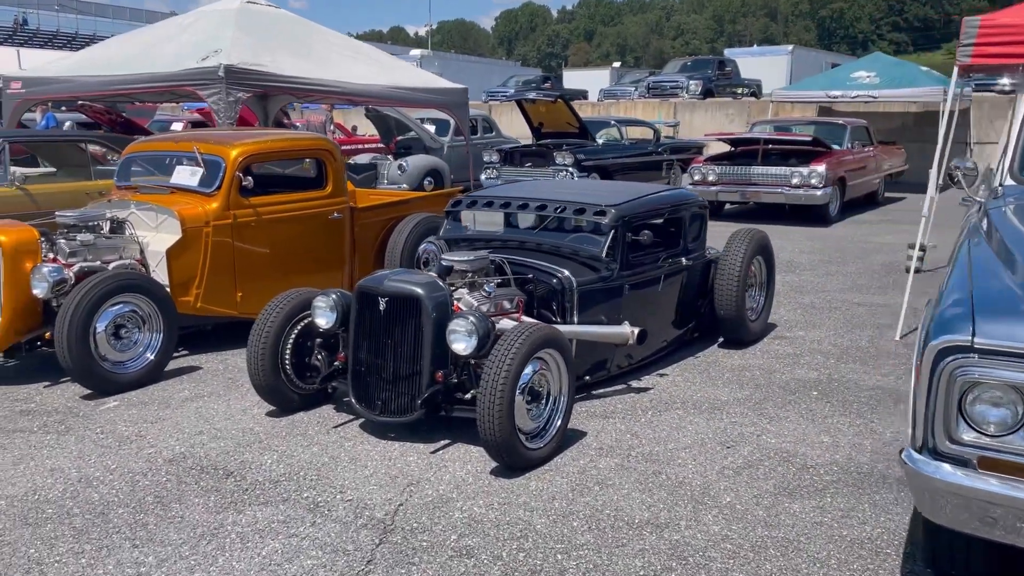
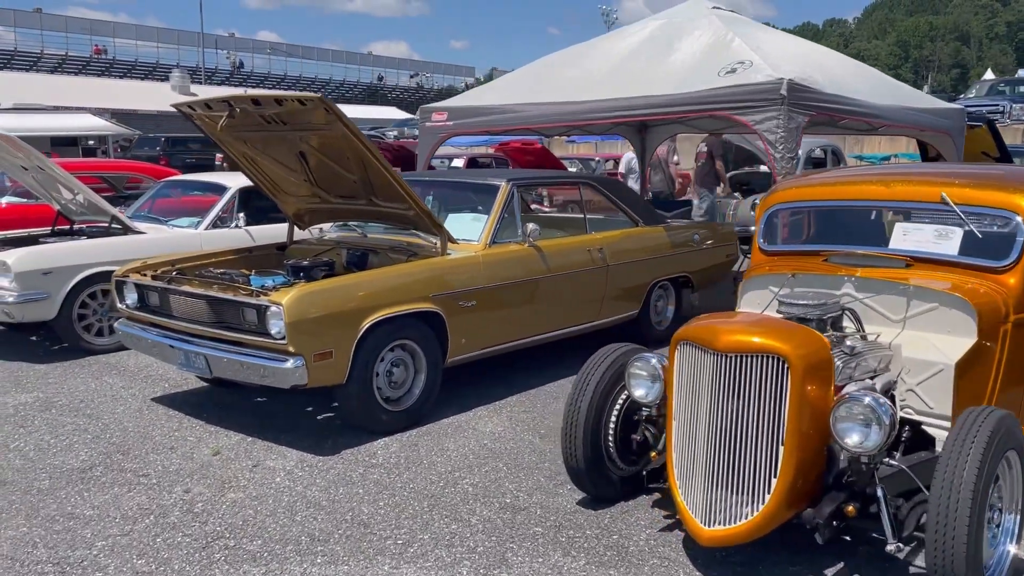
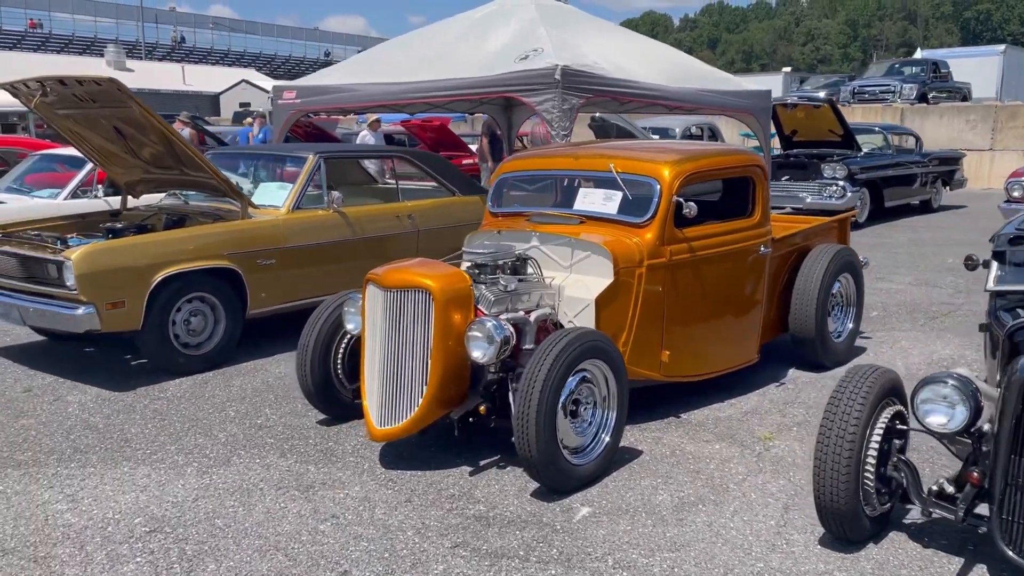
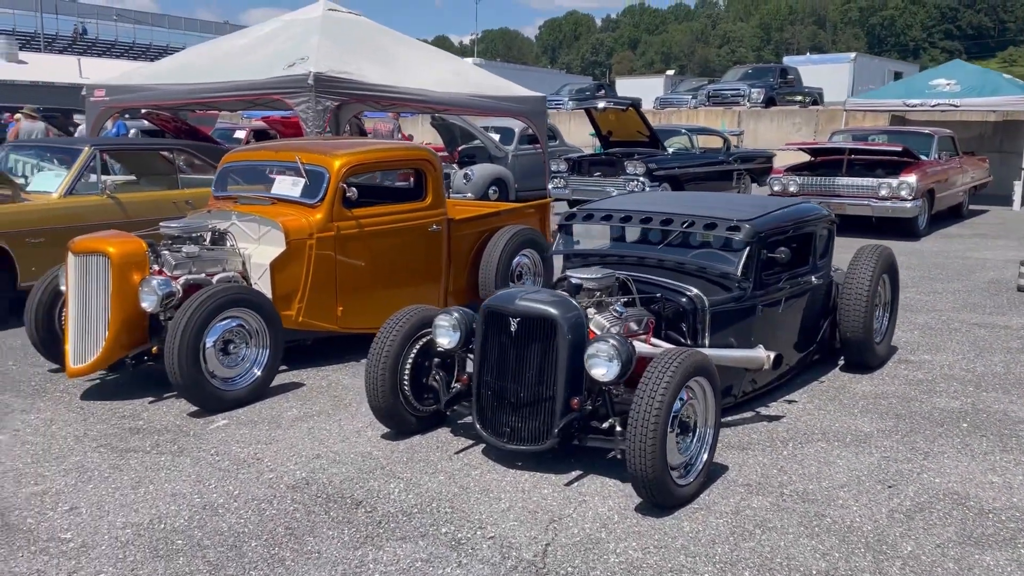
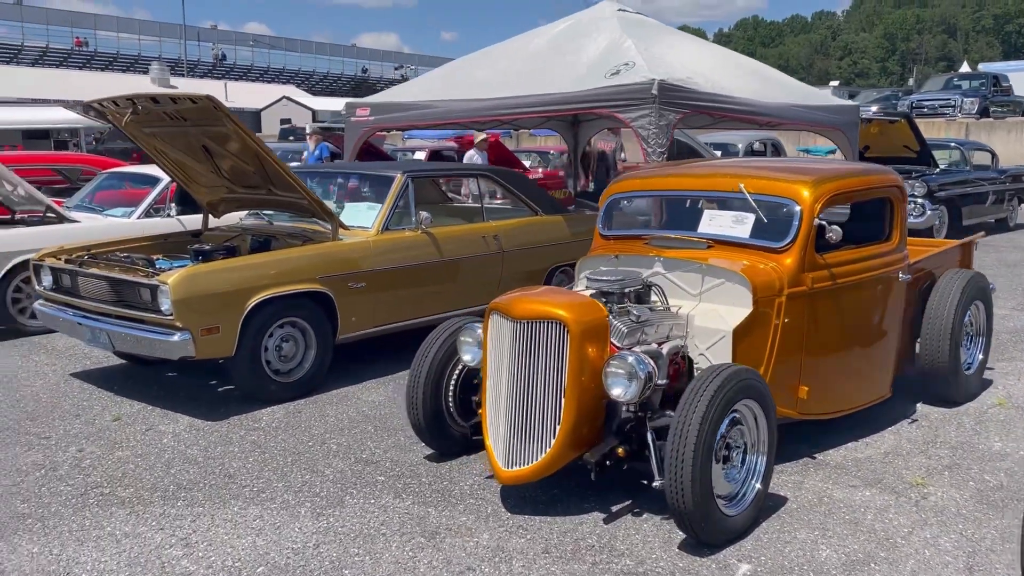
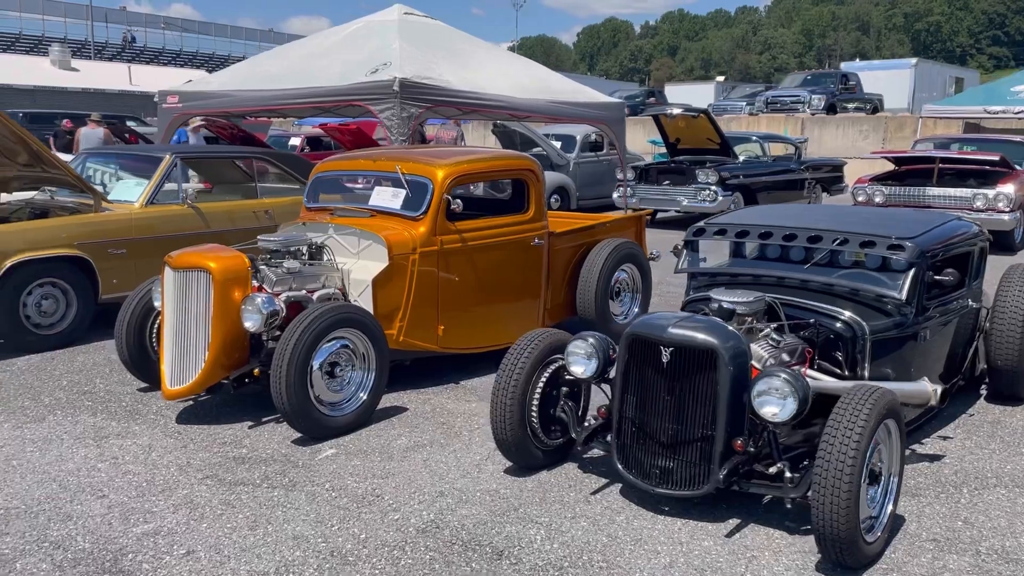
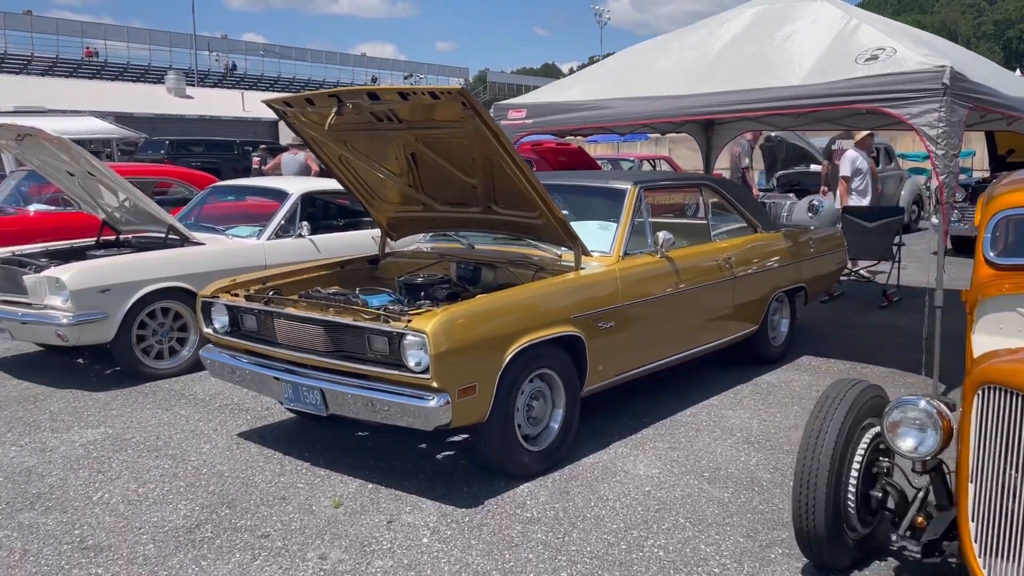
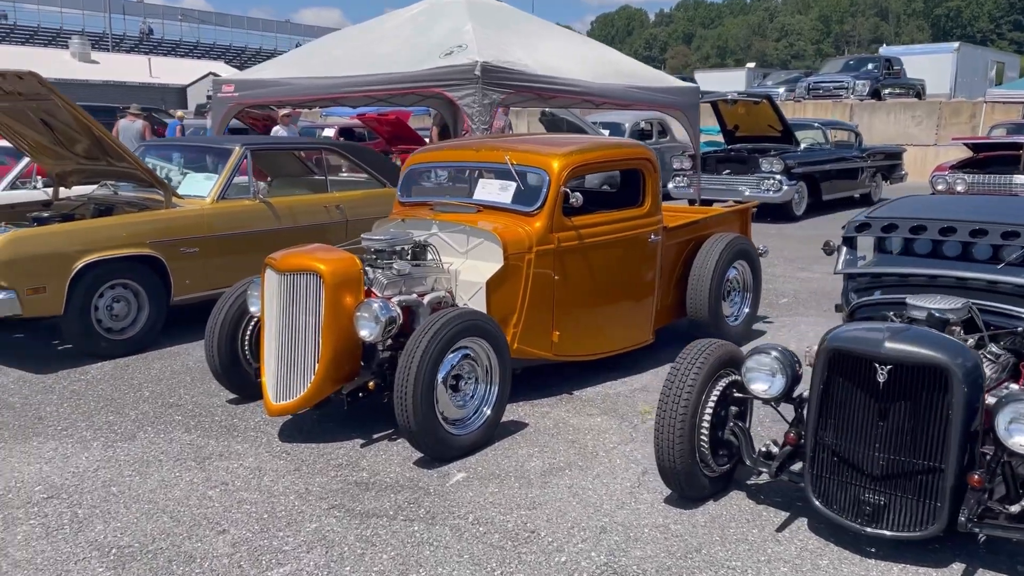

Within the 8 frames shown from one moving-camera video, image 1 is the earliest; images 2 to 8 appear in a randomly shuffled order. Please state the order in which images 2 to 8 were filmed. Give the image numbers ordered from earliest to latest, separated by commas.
4, 6, 8, 3, 5, 2, 7
